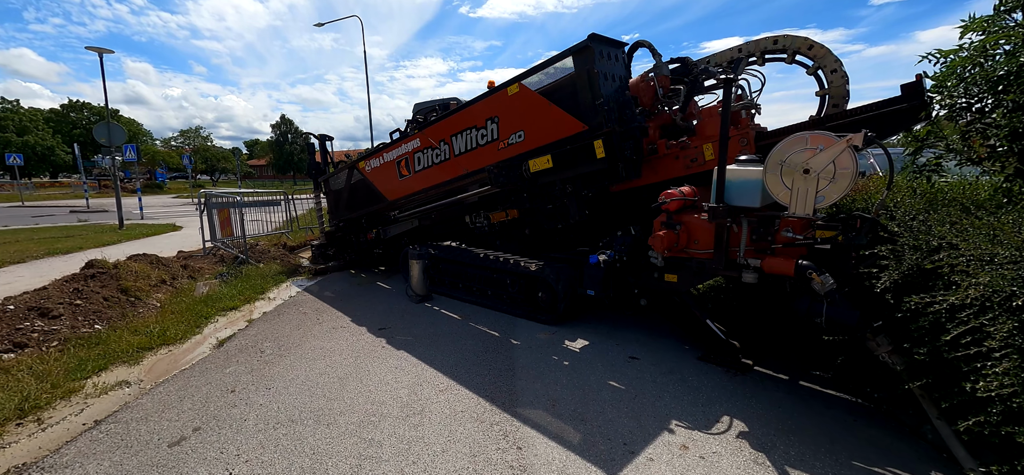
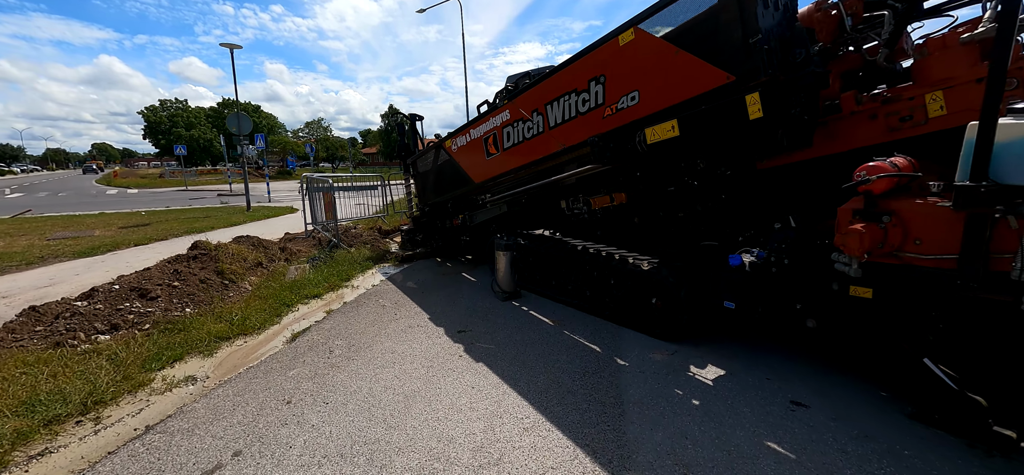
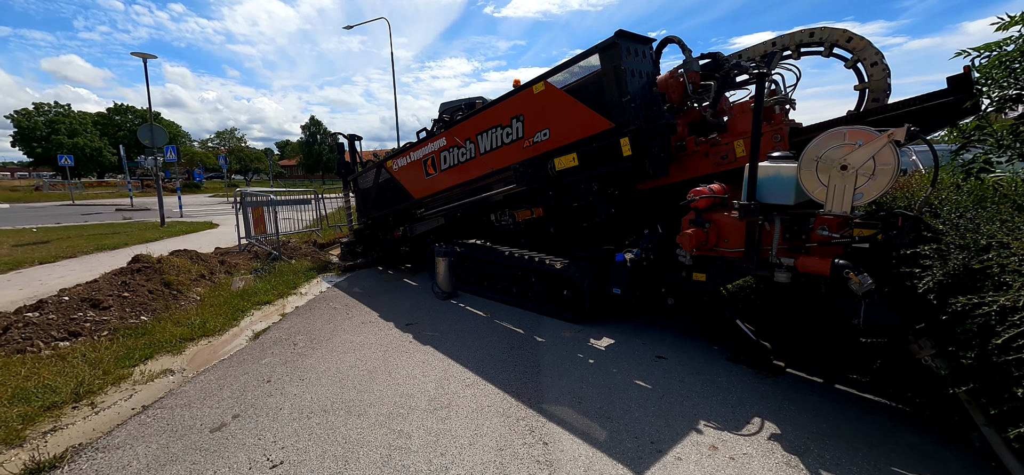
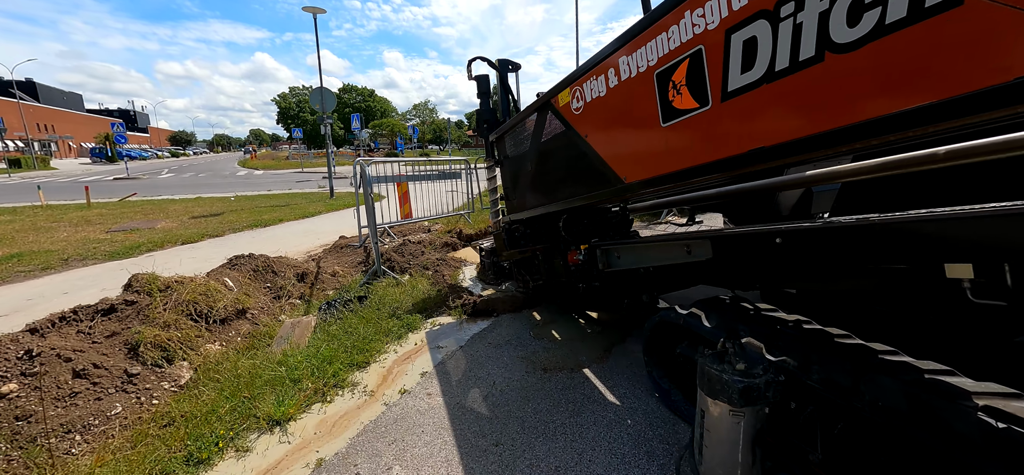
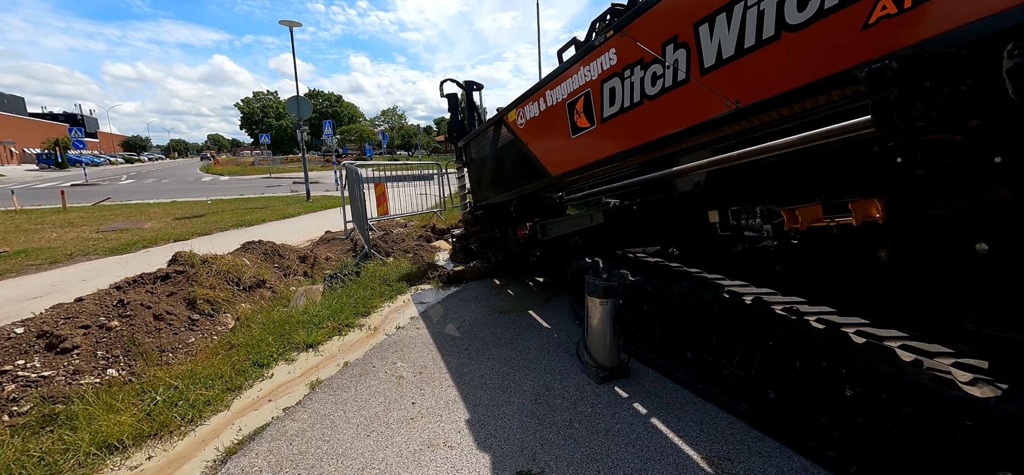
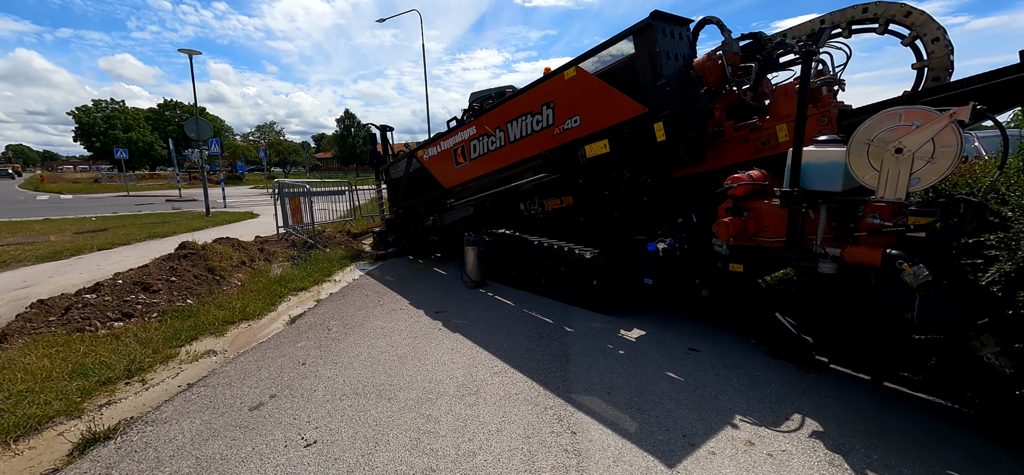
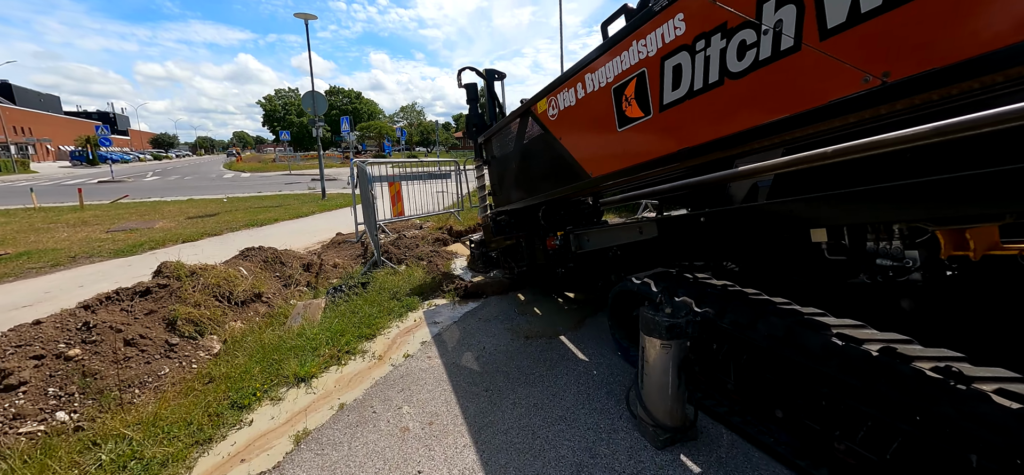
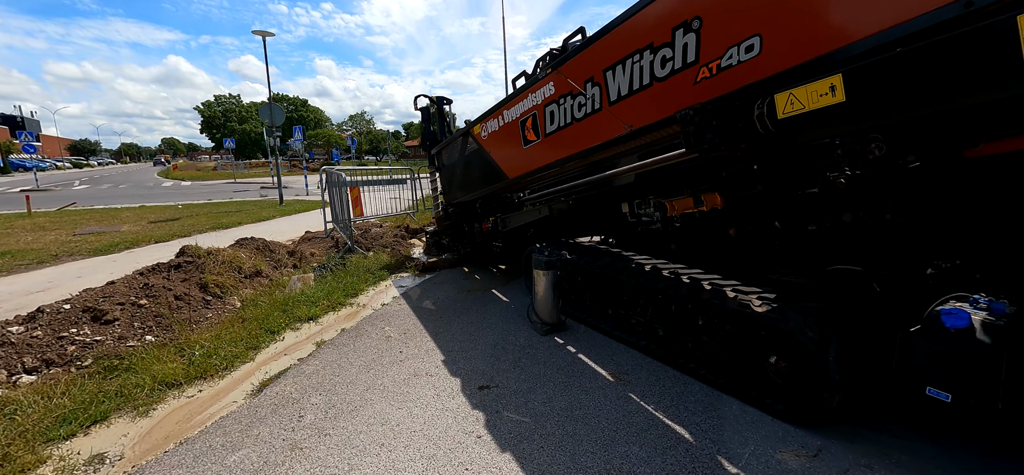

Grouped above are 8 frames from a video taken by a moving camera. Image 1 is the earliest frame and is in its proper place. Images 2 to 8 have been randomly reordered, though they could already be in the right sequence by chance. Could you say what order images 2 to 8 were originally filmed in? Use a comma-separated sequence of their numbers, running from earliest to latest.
3, 6, 2, 8, 5, 7, 4
